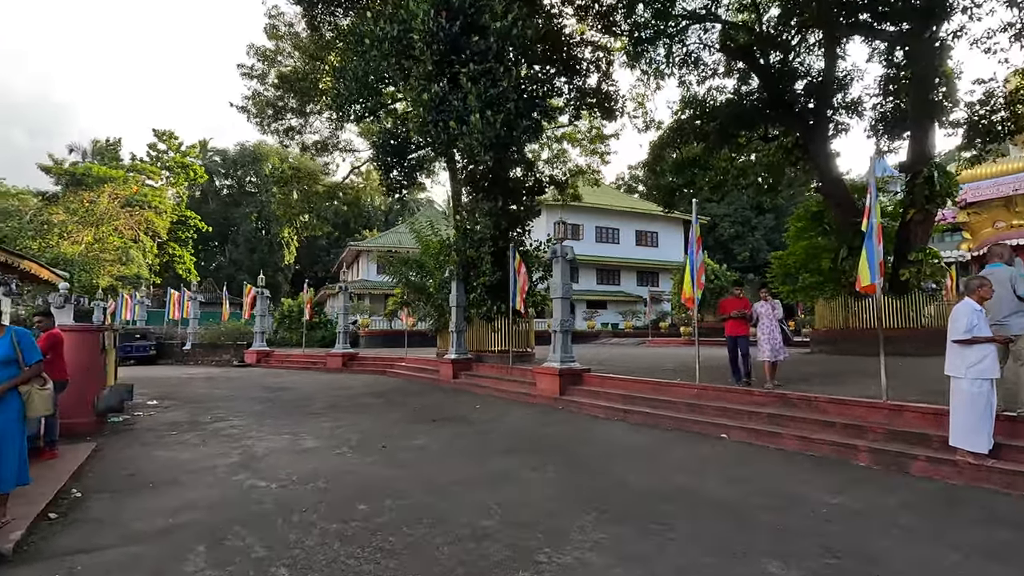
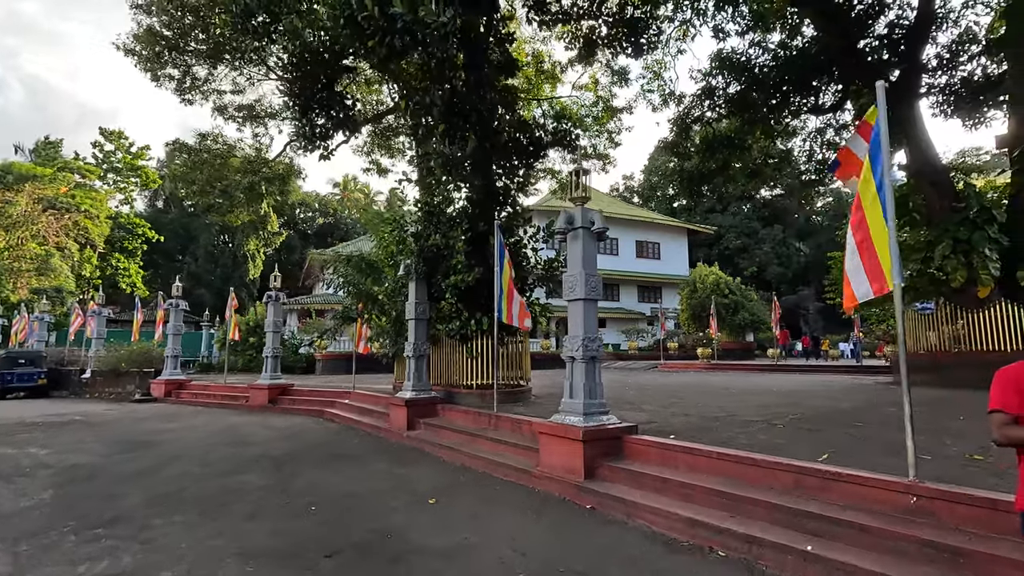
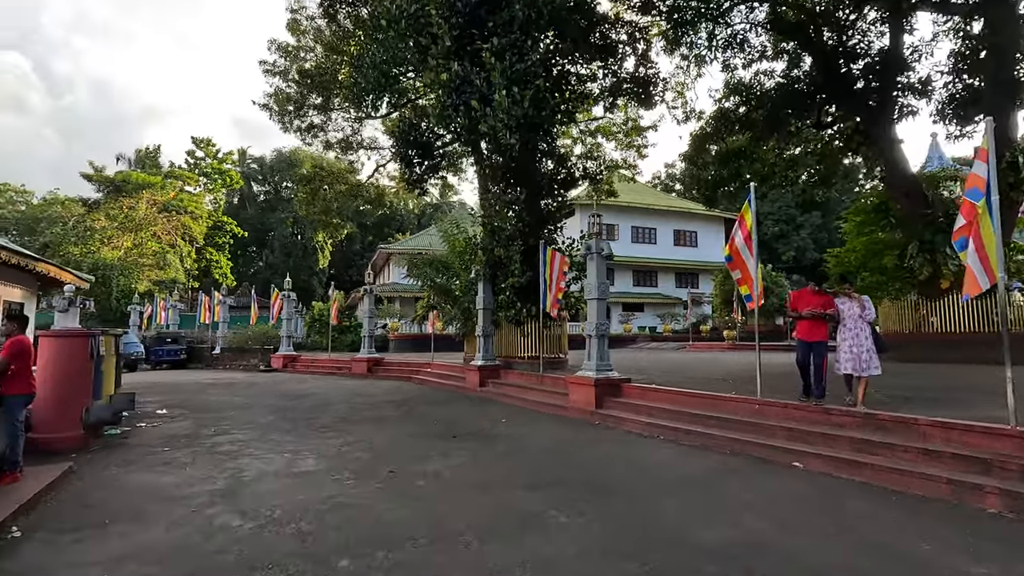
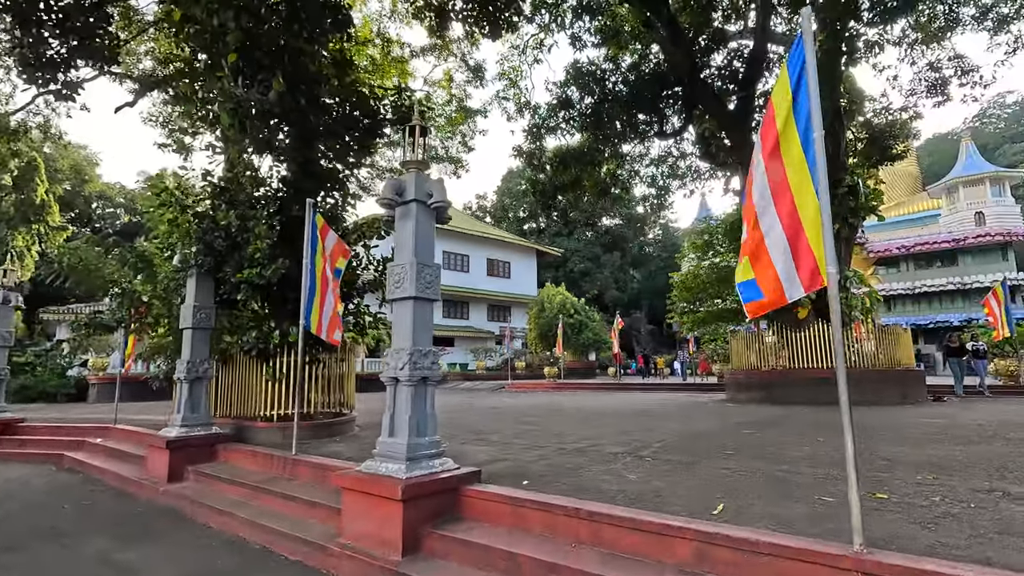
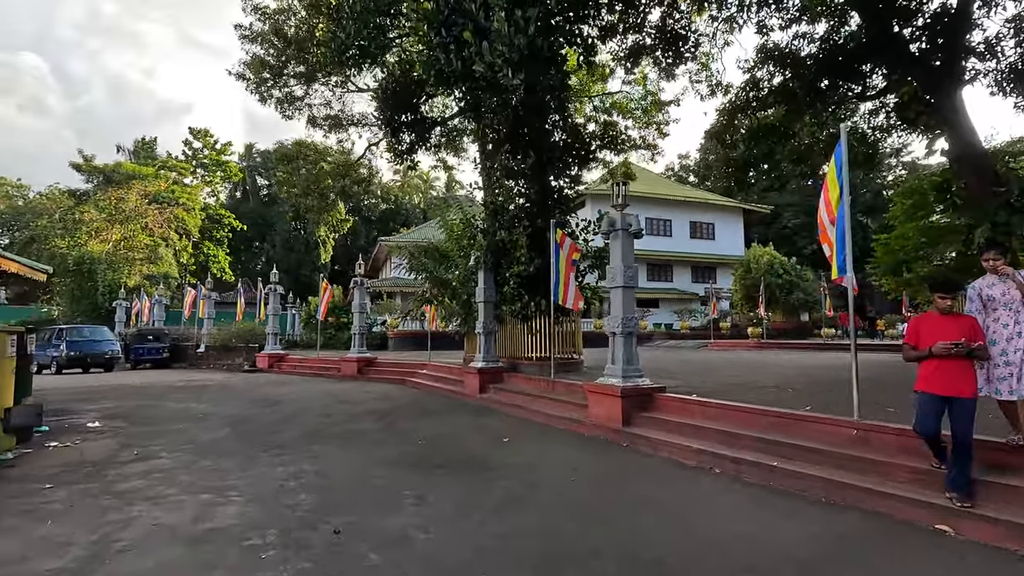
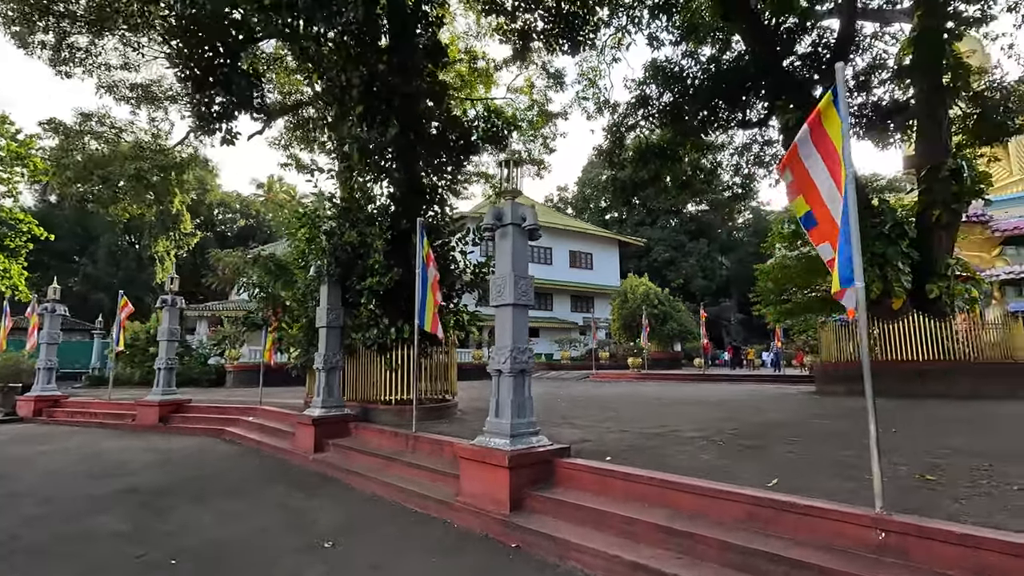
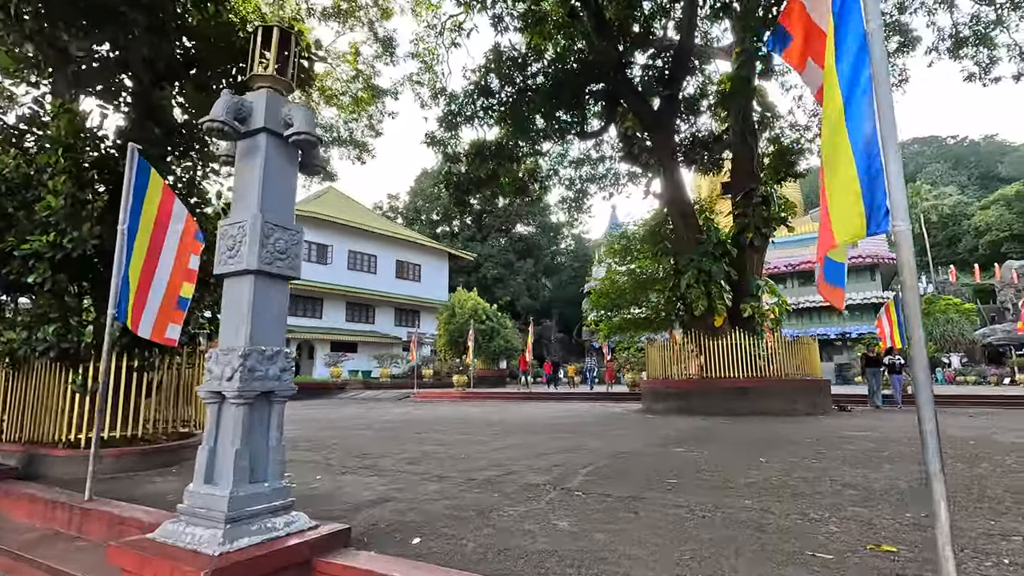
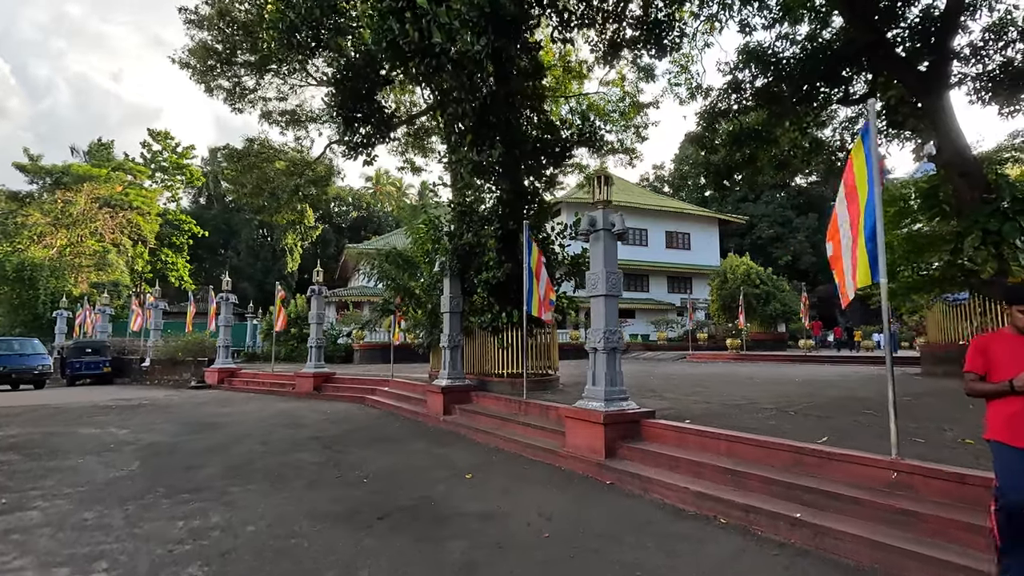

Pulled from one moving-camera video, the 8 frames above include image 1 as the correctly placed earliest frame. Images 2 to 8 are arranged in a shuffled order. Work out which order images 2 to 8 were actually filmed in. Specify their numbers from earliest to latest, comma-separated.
3, 5, 8, 2, 6, 4, 7
